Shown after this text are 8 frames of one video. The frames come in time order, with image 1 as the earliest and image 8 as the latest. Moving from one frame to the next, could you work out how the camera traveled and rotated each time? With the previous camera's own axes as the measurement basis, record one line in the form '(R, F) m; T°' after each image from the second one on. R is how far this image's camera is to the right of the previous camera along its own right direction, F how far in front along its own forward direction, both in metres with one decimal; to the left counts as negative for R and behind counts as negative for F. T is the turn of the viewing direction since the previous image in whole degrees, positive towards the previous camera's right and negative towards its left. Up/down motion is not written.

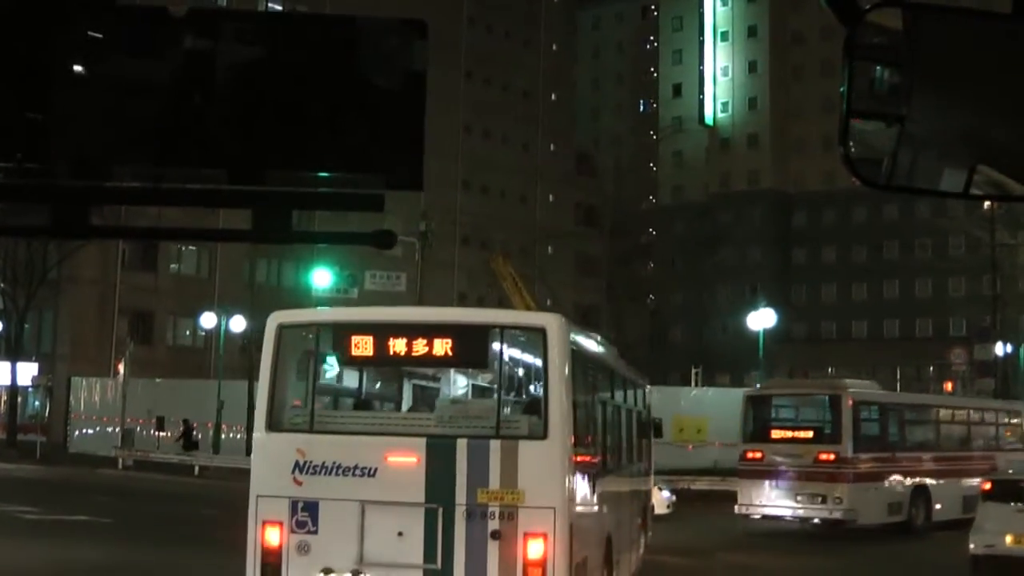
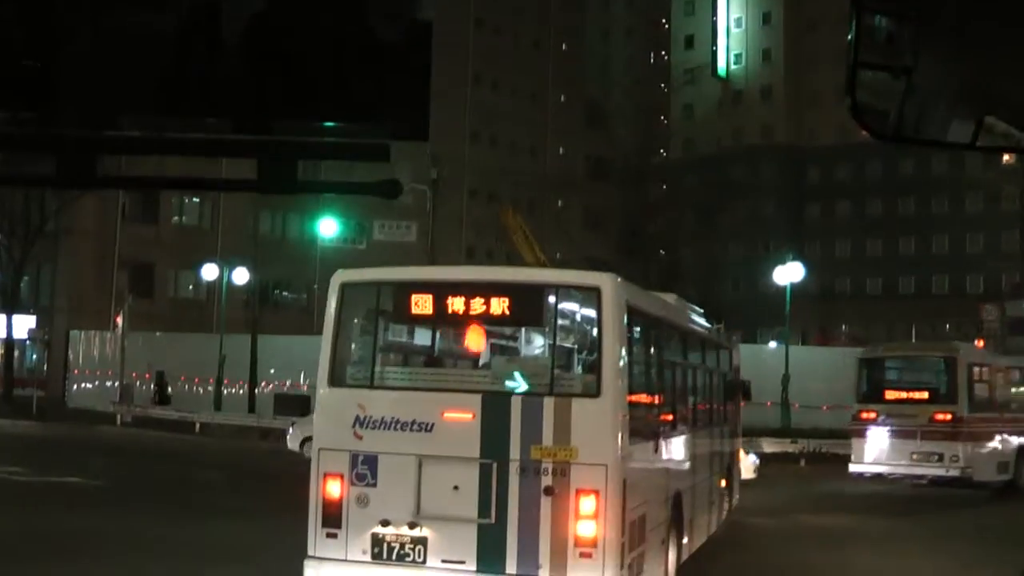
(-0.3, +0.3) m; 0°
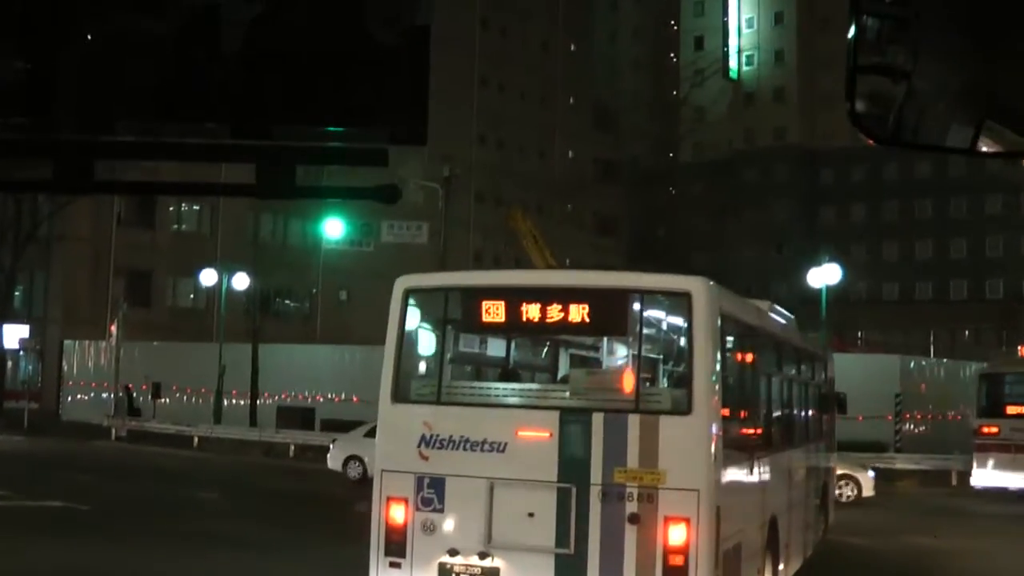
(-0.2, +0.3) m; 0°
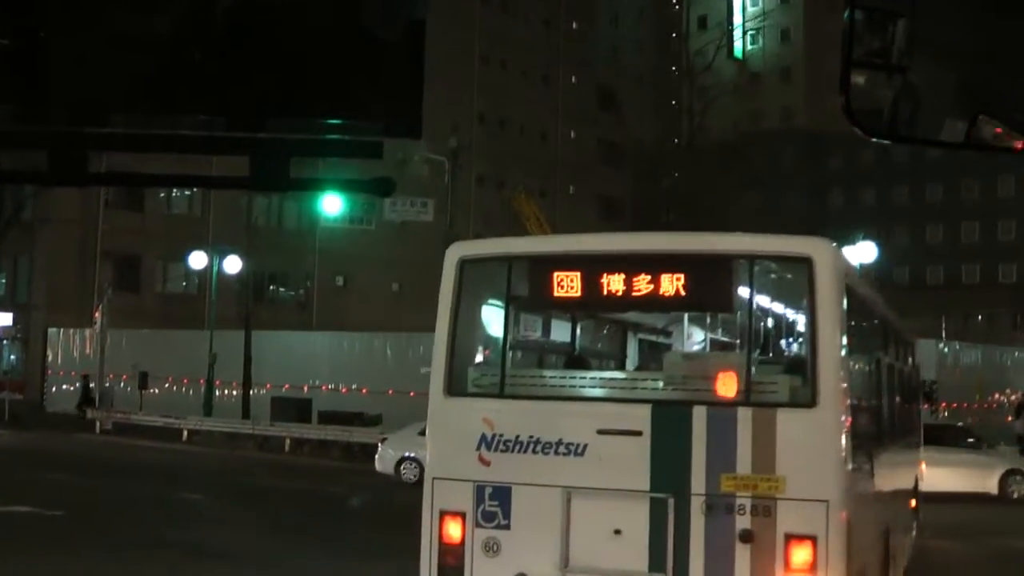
(-0.2, -0.1) m; +1°
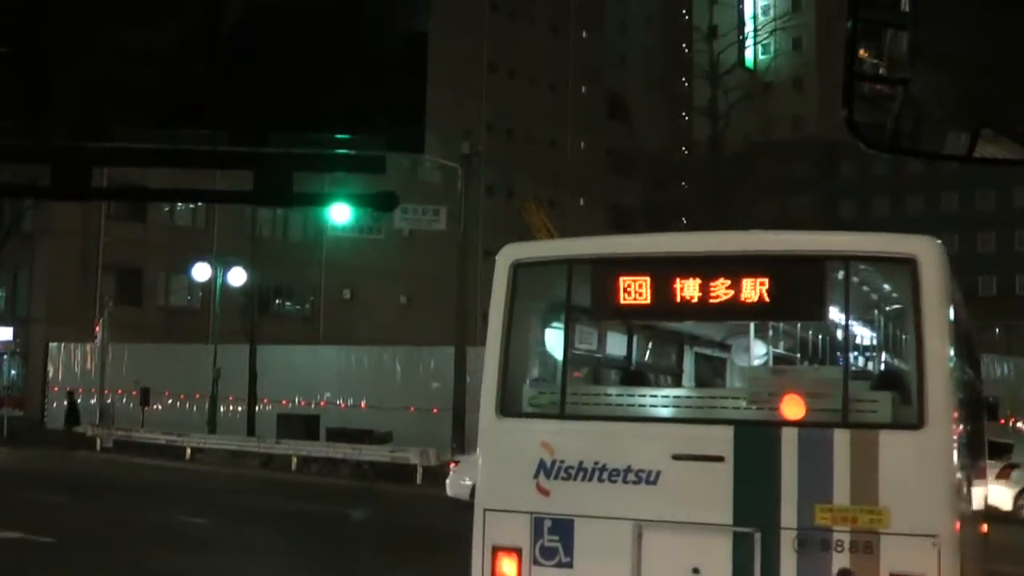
(-0.4, -0.5) m; +1°
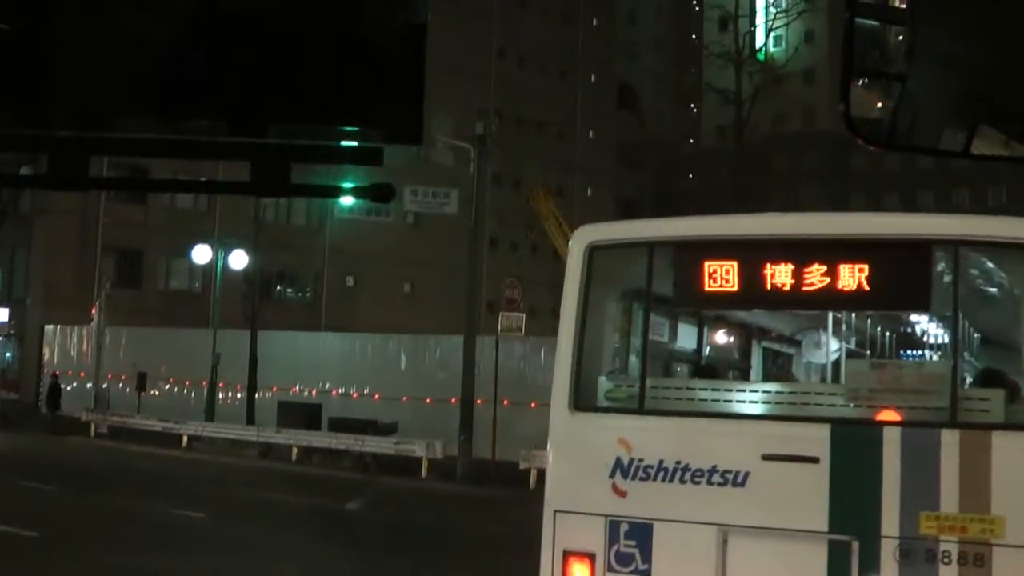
(+0.5, -0.4) m; -1°
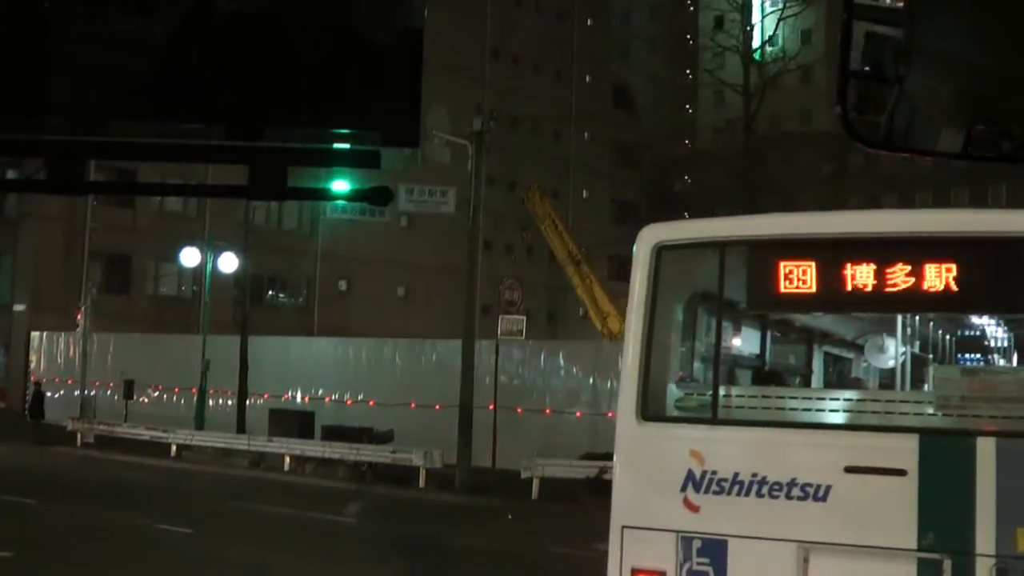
(-0.1, +0.6) m; 0°
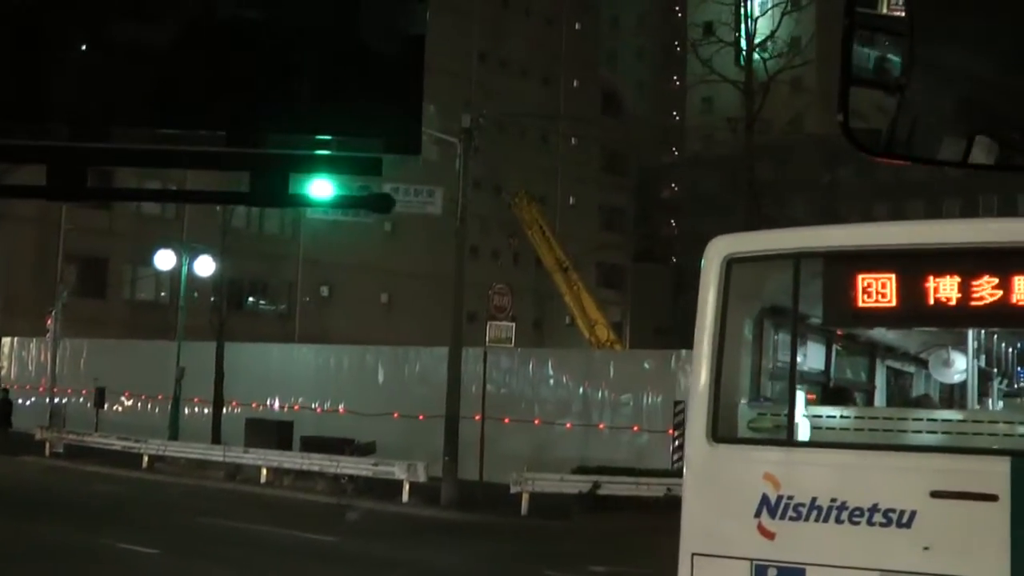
(-0.1, +0.7) m; +1°
